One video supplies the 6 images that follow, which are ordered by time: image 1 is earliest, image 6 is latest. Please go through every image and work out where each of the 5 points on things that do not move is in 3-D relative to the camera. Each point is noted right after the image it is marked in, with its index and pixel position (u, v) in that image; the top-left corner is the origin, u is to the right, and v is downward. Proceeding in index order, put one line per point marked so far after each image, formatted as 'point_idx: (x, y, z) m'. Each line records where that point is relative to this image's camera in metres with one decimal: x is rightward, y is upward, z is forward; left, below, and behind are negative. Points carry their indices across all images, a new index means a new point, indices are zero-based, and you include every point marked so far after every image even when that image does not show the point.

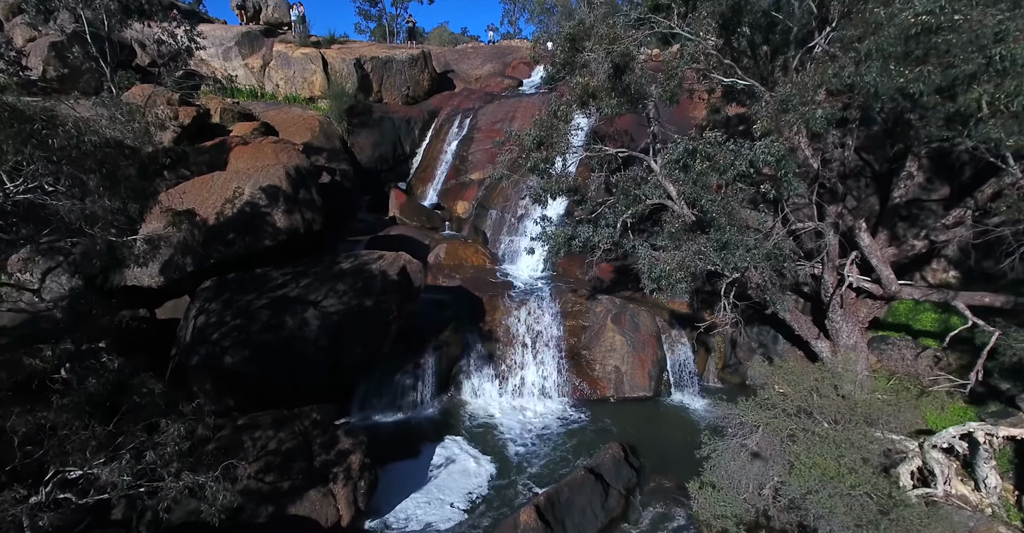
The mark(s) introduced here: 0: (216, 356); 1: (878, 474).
0: (-5.5, -1.7, +10.7) m
1: (+5.3, -3.2, +8.6) m
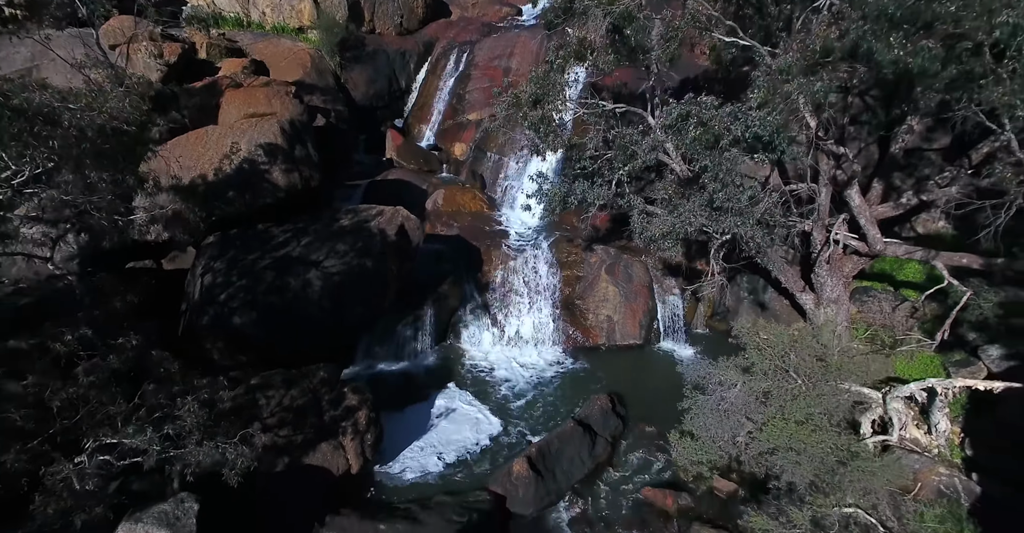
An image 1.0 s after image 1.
0: (-5.6, -1.0, +11.3) m
1: (+5.2, -2.7, +9.4) m
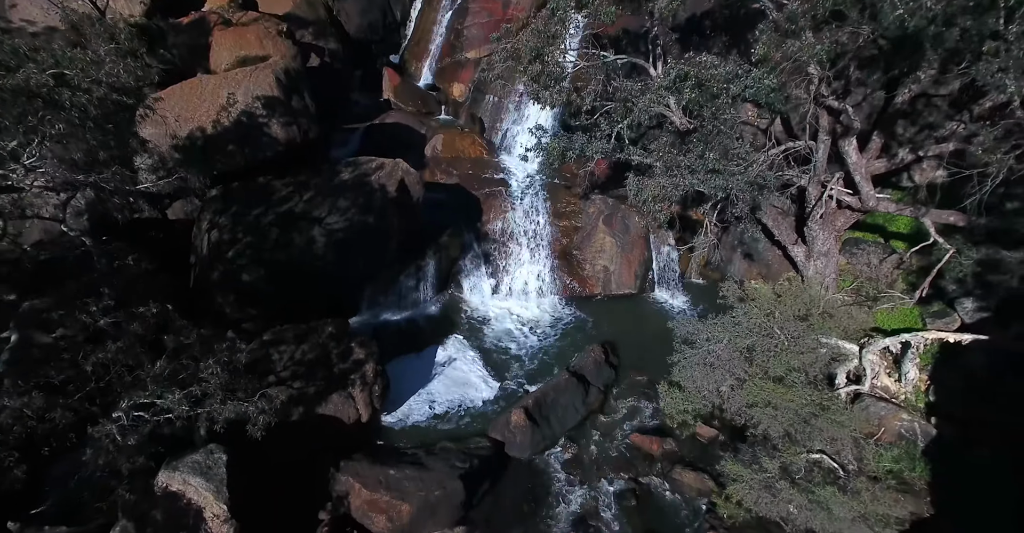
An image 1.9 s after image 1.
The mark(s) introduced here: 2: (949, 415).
0: (-5.6, -0.1, +11.7) m
1: (+5.1, -2.1, +10.1) m
2: (+8.1, -2.7, +10.7) m
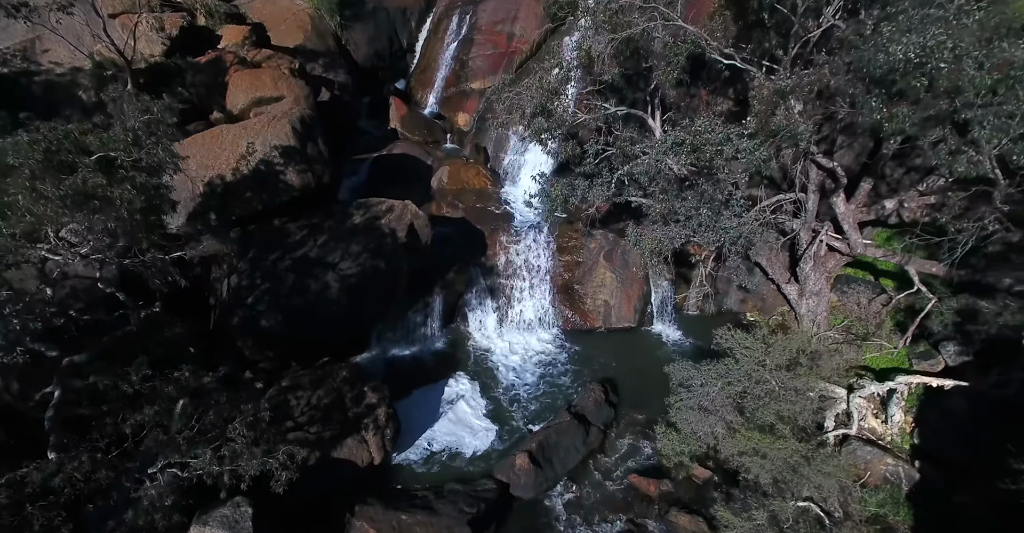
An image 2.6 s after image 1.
0: (-5.5, -1.1, +12.4) m
1: (+5.2, -3.1, +10.6) m
2: (+8.2, -3.7, +11.3) m
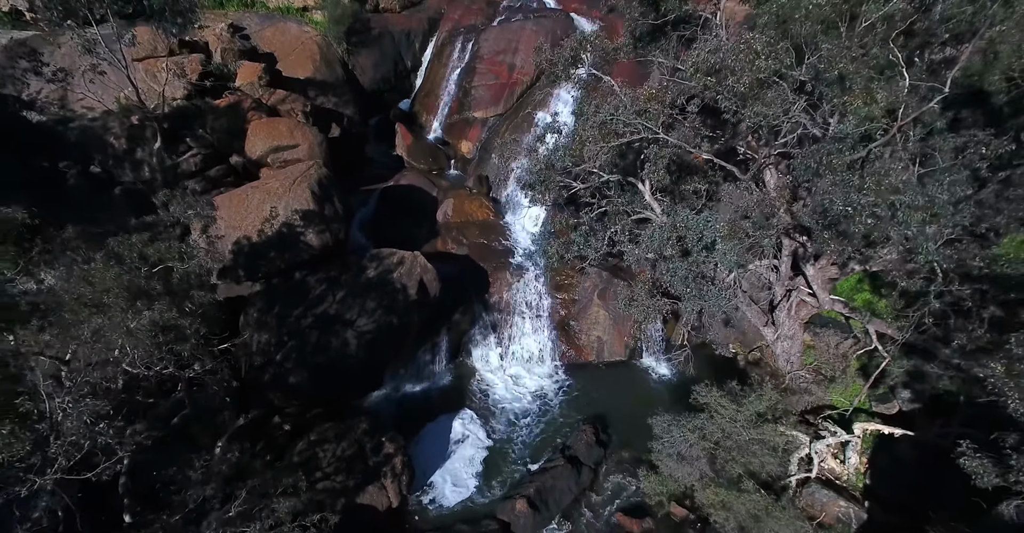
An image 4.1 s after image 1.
0: (-5.5, -2.6, +13.9) m
1: (+5.2, -4.6, +12.2) m
2: (+8.2, -5.2, +12.8) m
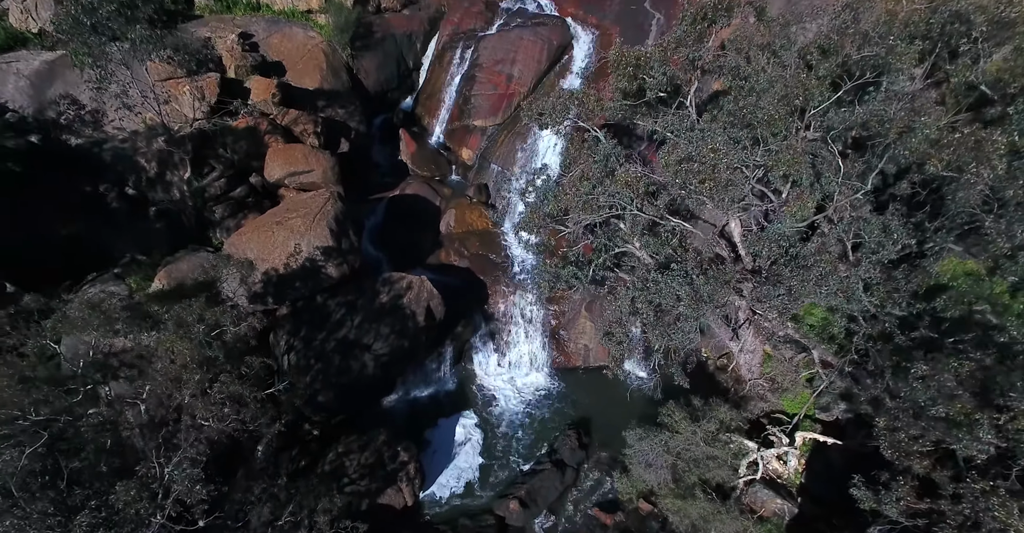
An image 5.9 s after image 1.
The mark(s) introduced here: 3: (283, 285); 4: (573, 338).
0: (-5.7, -3.5, +16.3) m
1: (+5.1, -5.7, +14.8) m
2: (+8.0, -6.2, +15.5) m
3: (-6.7, -0.6, +17.0) m
4: (+2.1, -2.6, +20.0) m
